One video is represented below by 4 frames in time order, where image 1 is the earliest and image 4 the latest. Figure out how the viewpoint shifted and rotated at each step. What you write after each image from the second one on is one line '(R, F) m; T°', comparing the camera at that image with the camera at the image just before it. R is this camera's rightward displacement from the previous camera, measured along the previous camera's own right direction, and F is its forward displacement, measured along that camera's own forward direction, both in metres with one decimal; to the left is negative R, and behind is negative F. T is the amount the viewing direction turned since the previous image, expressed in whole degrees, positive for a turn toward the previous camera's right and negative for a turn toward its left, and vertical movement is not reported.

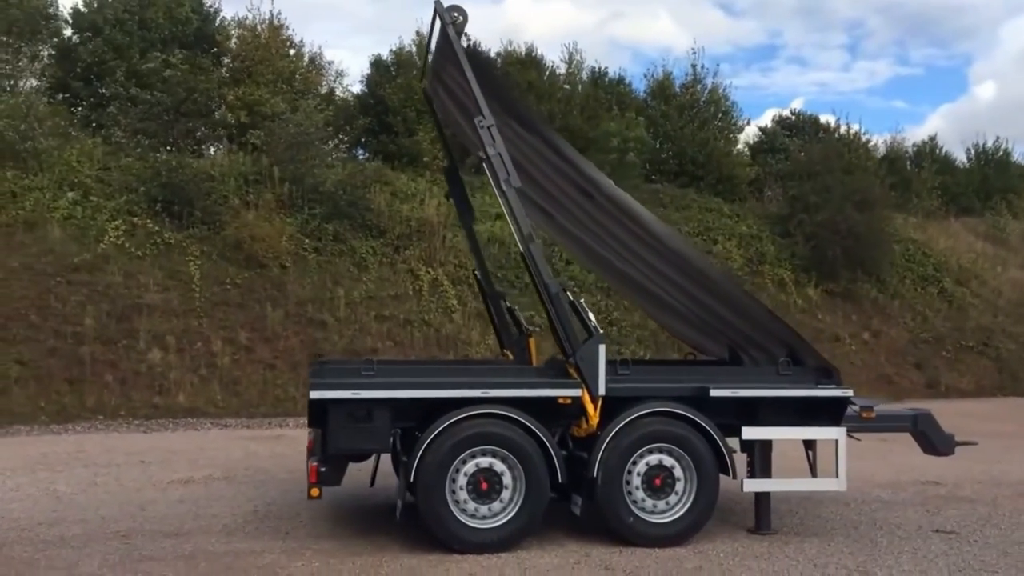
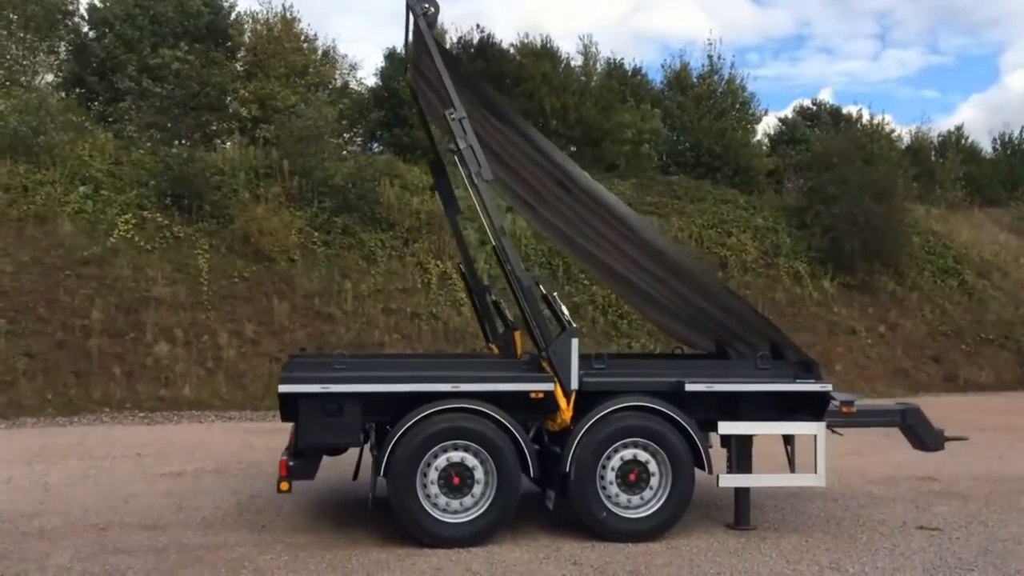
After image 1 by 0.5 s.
(+0.4, +0.1) m; -2°
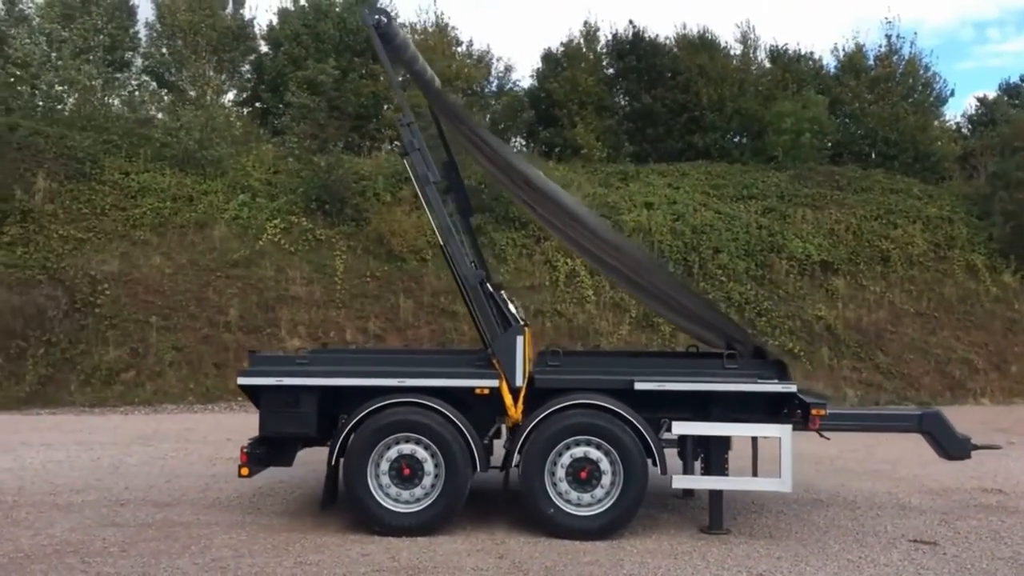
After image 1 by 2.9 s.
(+2.0, +0.1) m; -13°
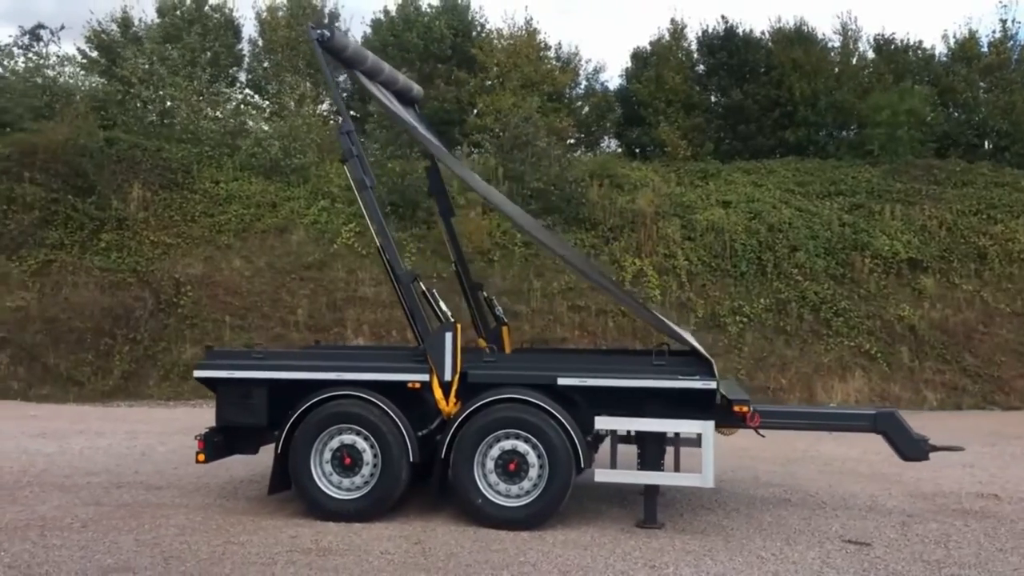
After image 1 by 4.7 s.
(+1.6, -0.2) m; -8°
